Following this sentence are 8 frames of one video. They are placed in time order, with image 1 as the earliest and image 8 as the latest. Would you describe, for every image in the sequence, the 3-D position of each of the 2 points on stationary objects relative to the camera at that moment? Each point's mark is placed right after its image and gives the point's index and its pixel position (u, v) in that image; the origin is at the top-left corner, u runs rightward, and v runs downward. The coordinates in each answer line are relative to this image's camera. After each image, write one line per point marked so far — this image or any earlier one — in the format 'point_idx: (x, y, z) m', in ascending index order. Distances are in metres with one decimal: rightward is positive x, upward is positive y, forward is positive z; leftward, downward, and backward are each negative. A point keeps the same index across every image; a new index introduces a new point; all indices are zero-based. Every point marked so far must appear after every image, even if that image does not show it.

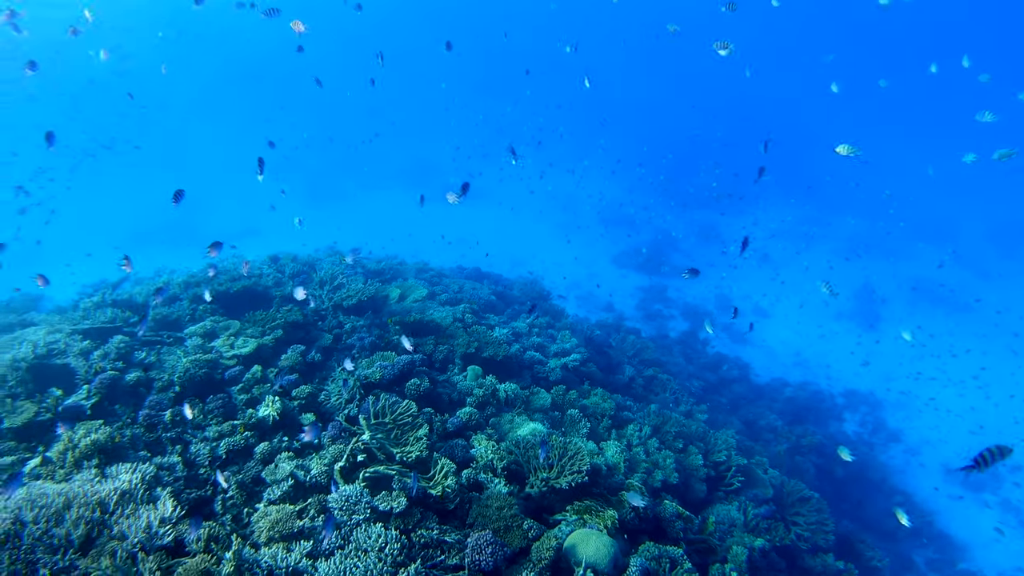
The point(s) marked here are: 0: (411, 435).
0: (-1.1, -1.7, +8.5) m
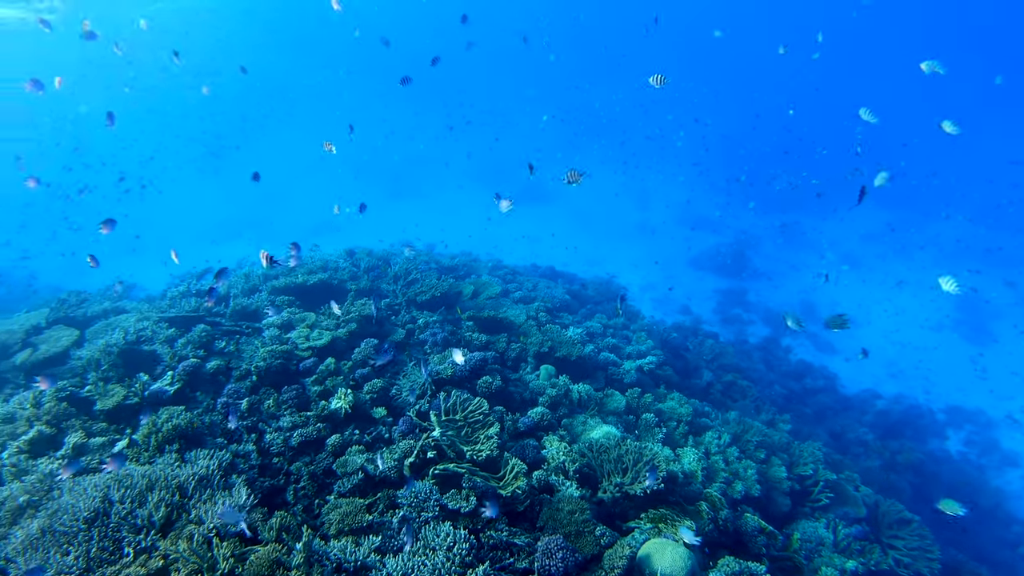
0: (-0.3, -1.6, +8.3) m
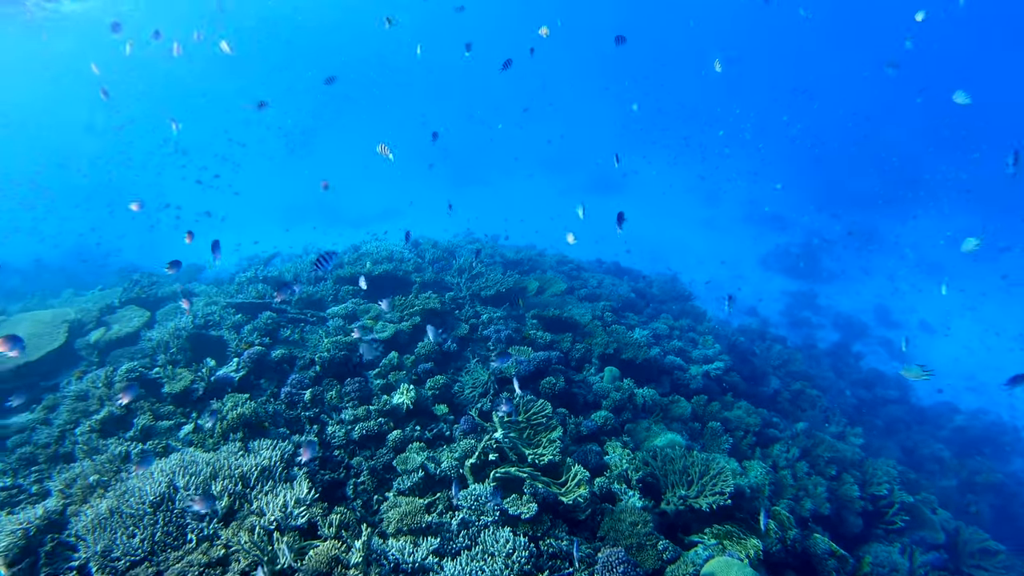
0: (+0.3, -1.6, +8.1) m
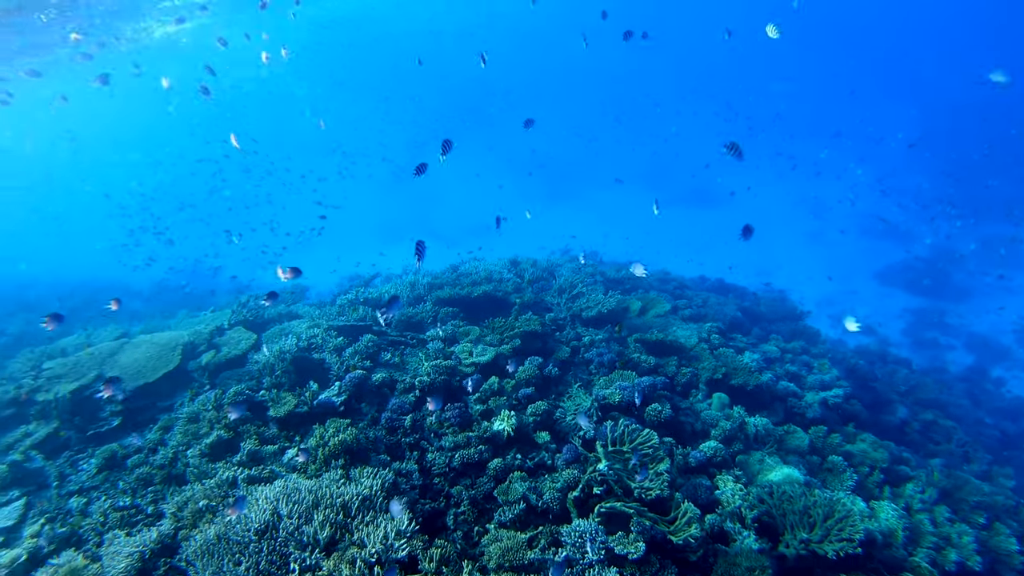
0: (+1.4, -1.9, +7.7) m
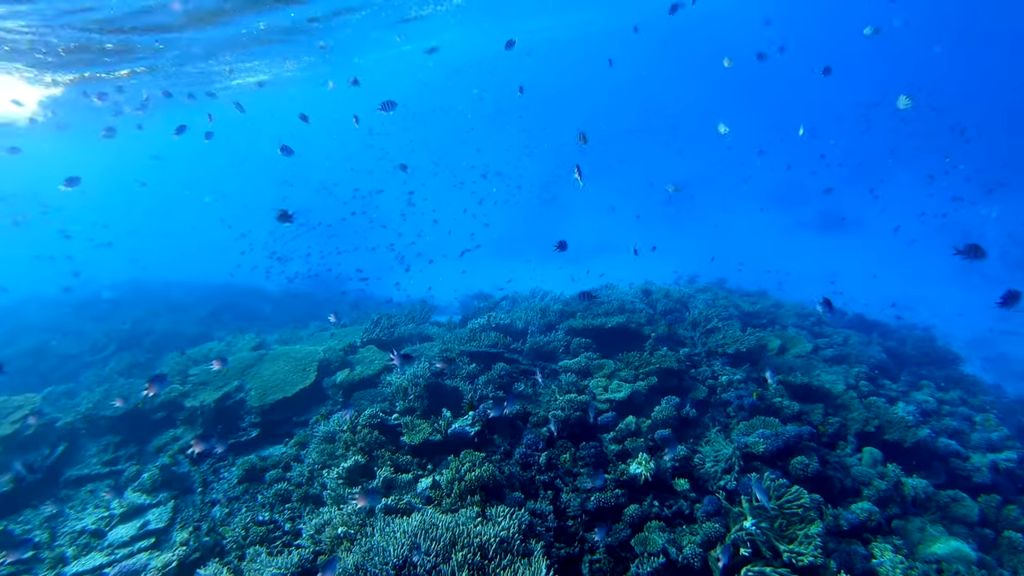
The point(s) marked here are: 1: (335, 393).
0: (+2.8, -2.3, +7.2) m
1: (-2.3, -1.4, +9.9) m
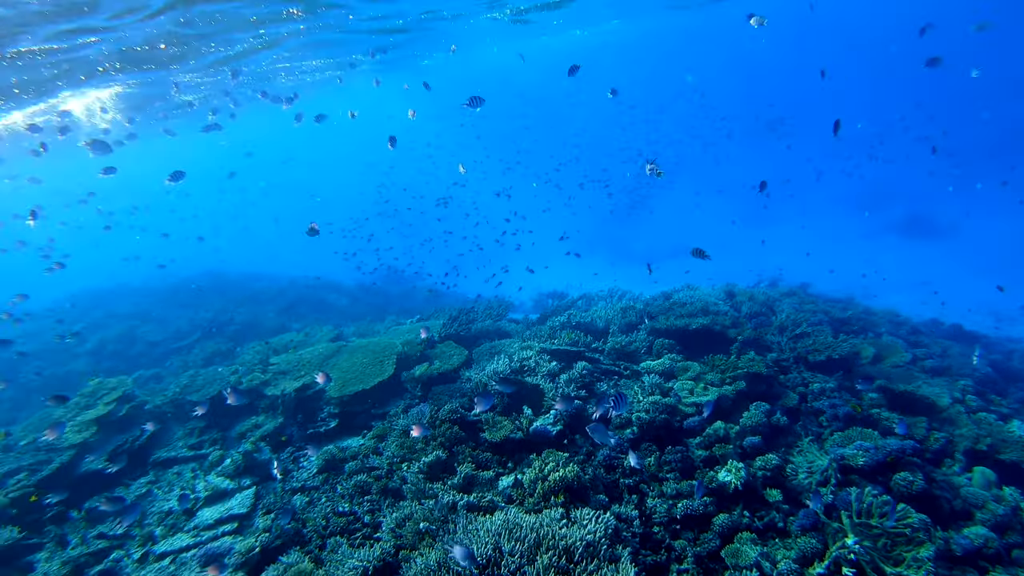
0: (+3.5, -2.4, +6.7) m
1: (-1.3, -1.3, +9.8) m
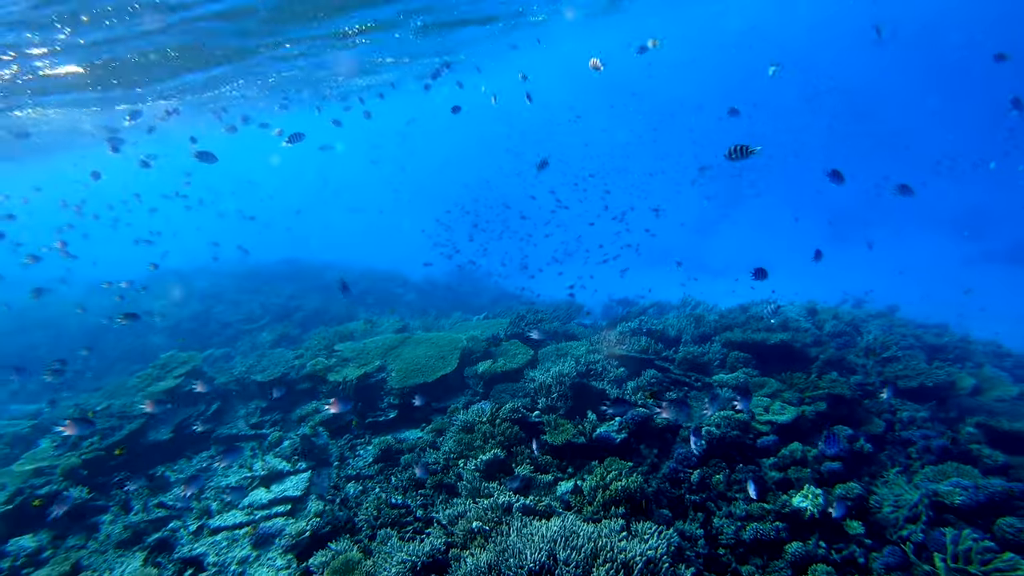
0: (+4.0, -2.5, +6.0) m
1: (-0.5, -1.2, +9.6) m
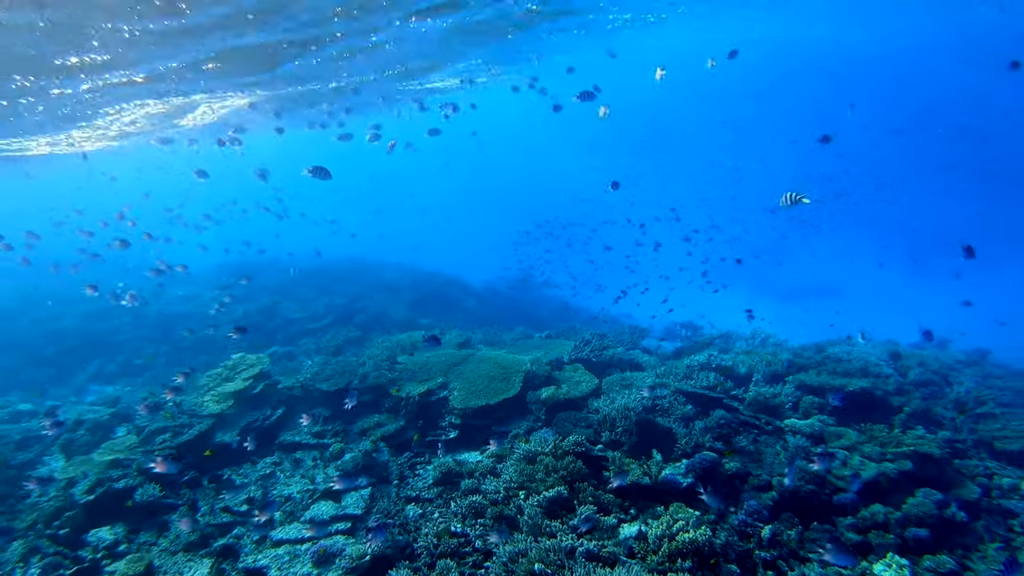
0: (+4.4, -3.1, +5.6) m
1: (+0.3, -1.5, +9.5) m
